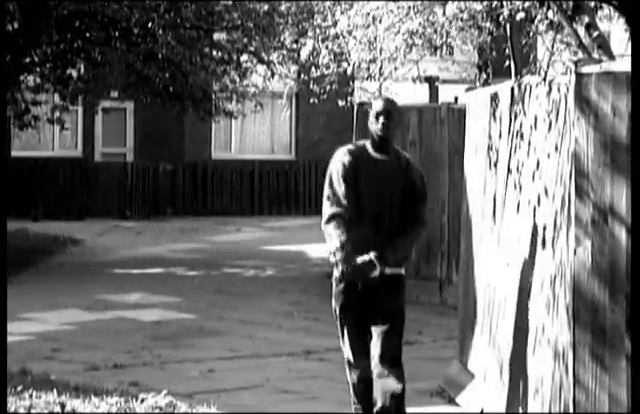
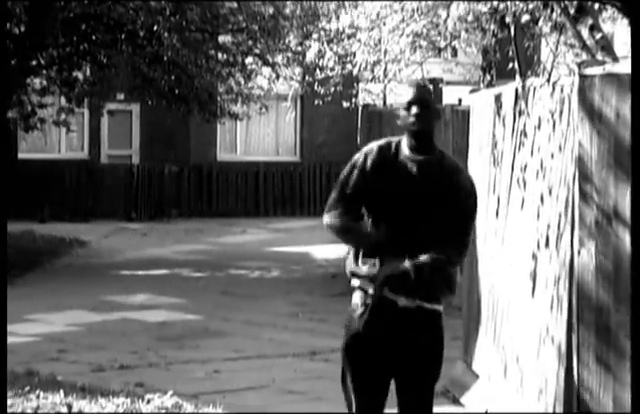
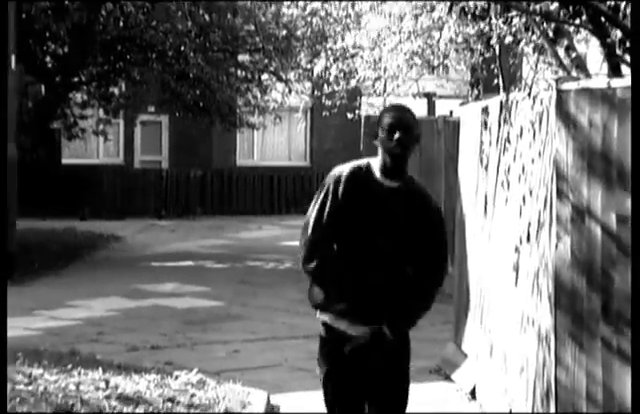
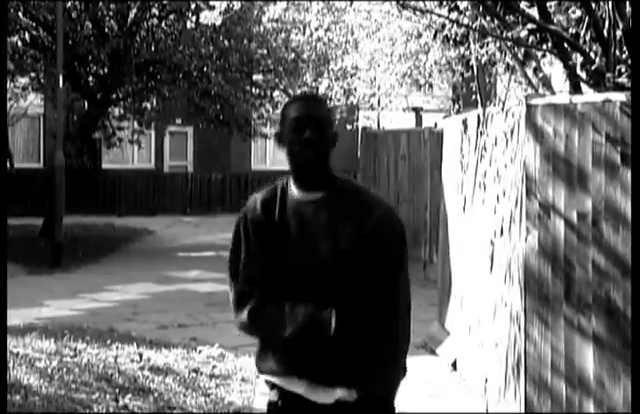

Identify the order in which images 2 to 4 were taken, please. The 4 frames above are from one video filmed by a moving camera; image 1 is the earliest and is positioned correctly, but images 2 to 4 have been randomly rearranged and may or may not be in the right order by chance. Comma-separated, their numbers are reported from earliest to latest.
2, 3, 4
